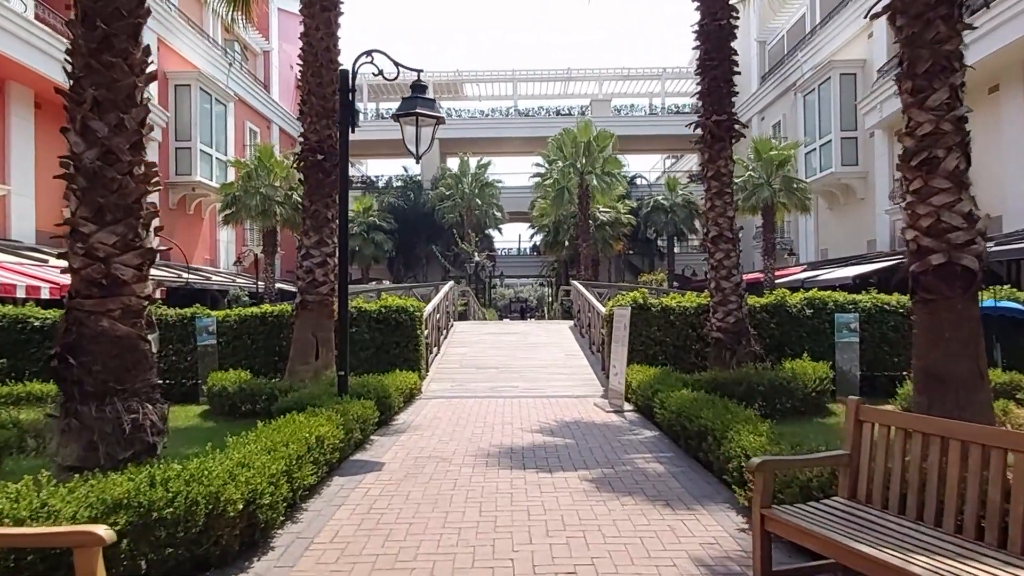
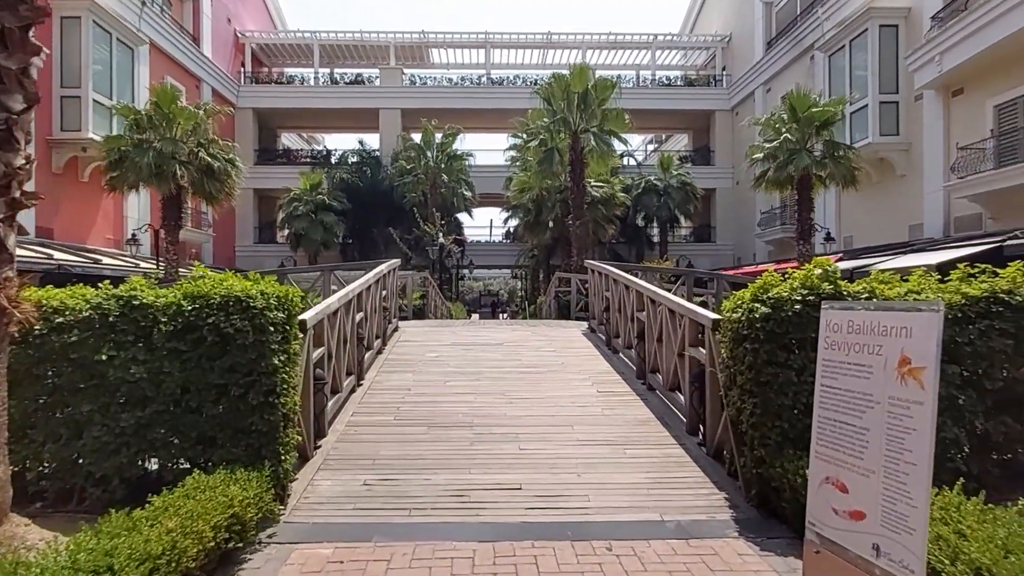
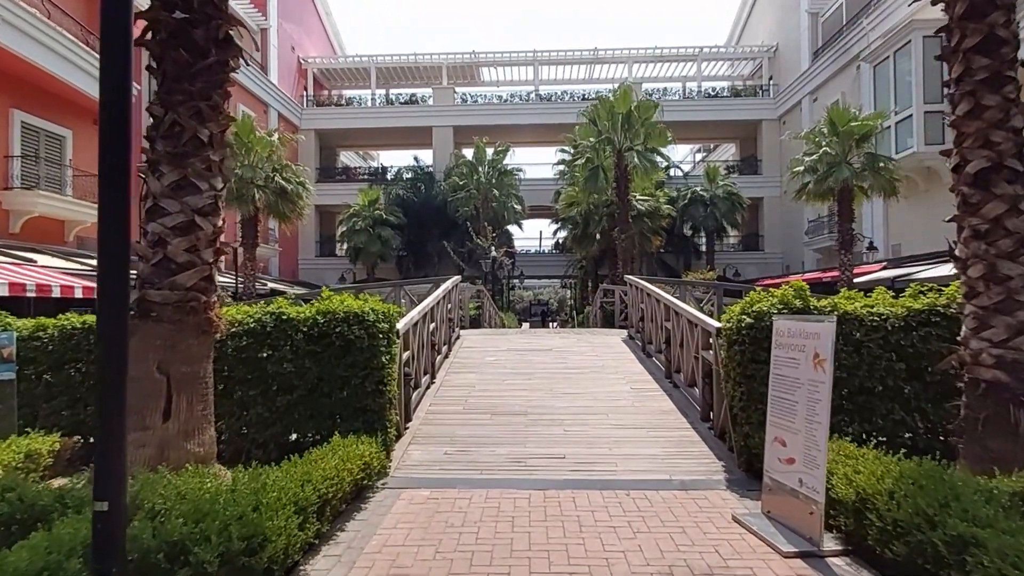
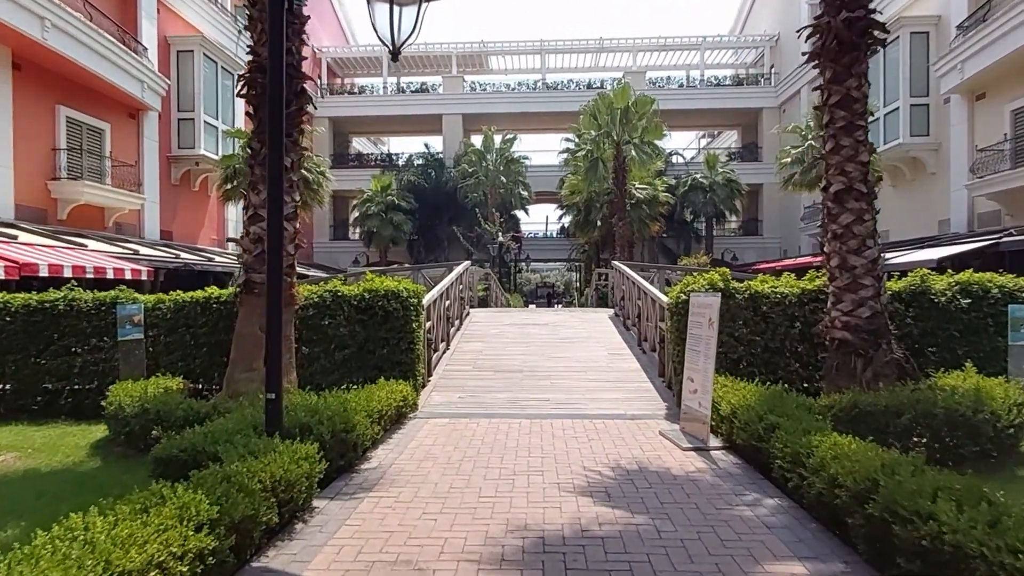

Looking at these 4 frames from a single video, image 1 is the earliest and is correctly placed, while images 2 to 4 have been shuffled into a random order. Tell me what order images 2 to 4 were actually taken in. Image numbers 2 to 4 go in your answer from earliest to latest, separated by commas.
4, 3, 2
